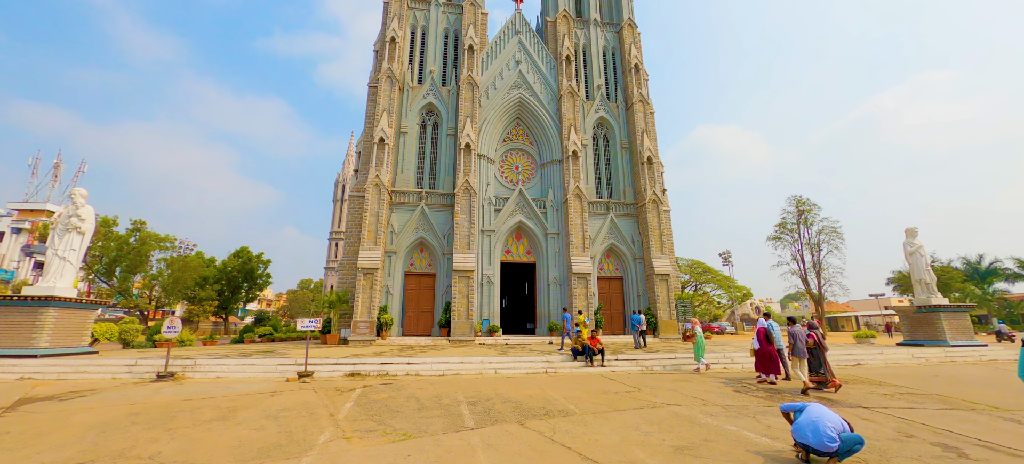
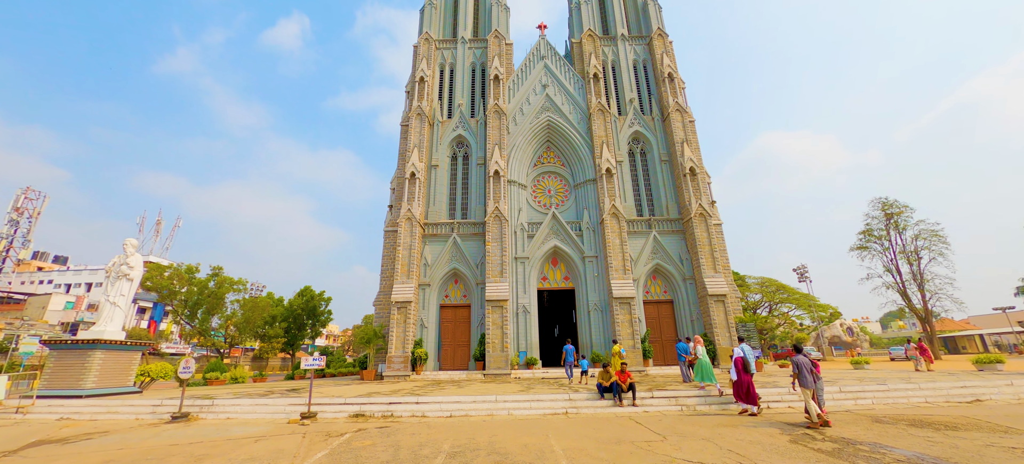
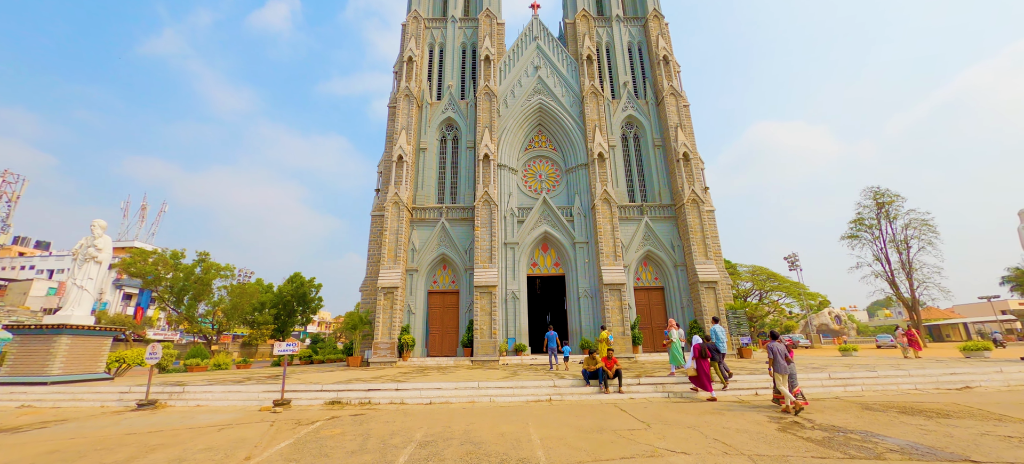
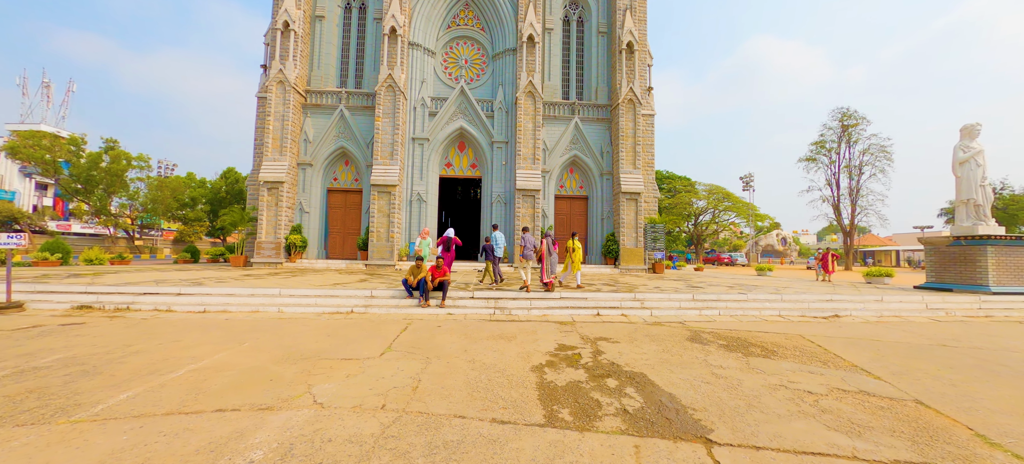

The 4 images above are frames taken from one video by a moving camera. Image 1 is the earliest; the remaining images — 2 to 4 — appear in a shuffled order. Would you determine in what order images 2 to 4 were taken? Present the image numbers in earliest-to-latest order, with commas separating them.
2, 3, 4
